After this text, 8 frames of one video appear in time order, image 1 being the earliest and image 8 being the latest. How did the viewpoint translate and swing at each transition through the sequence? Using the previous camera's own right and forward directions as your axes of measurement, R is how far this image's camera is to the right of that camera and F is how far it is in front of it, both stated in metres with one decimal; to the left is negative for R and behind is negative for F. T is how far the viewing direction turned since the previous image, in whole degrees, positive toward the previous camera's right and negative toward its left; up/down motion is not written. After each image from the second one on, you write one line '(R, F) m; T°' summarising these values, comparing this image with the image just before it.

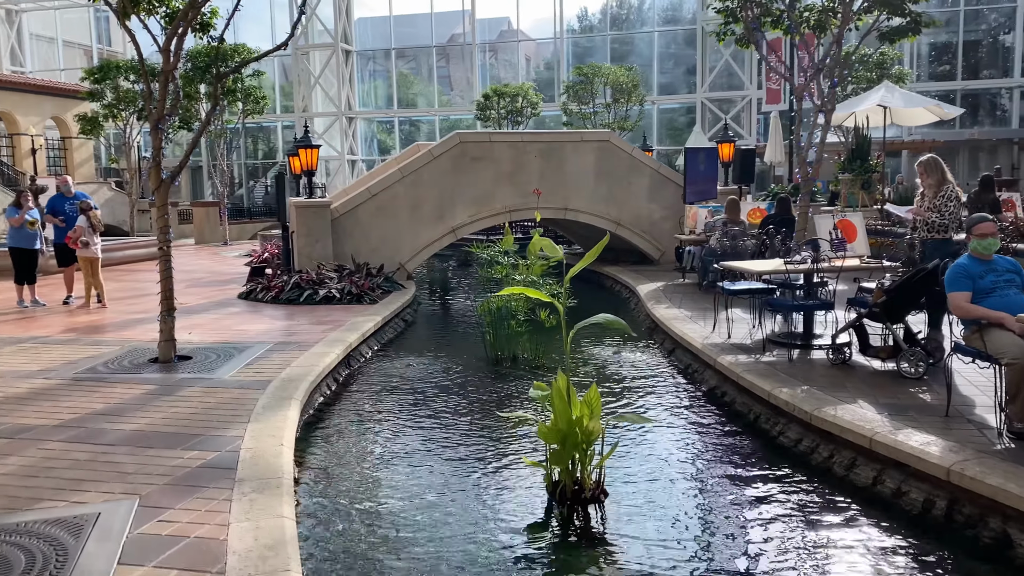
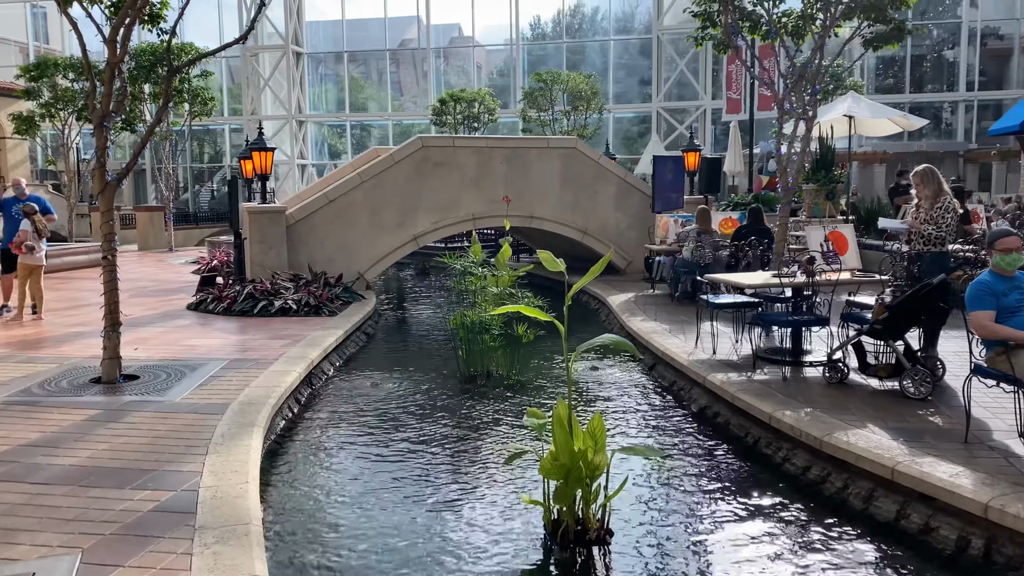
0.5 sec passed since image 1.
(-0.2, +0.5) m; +3°
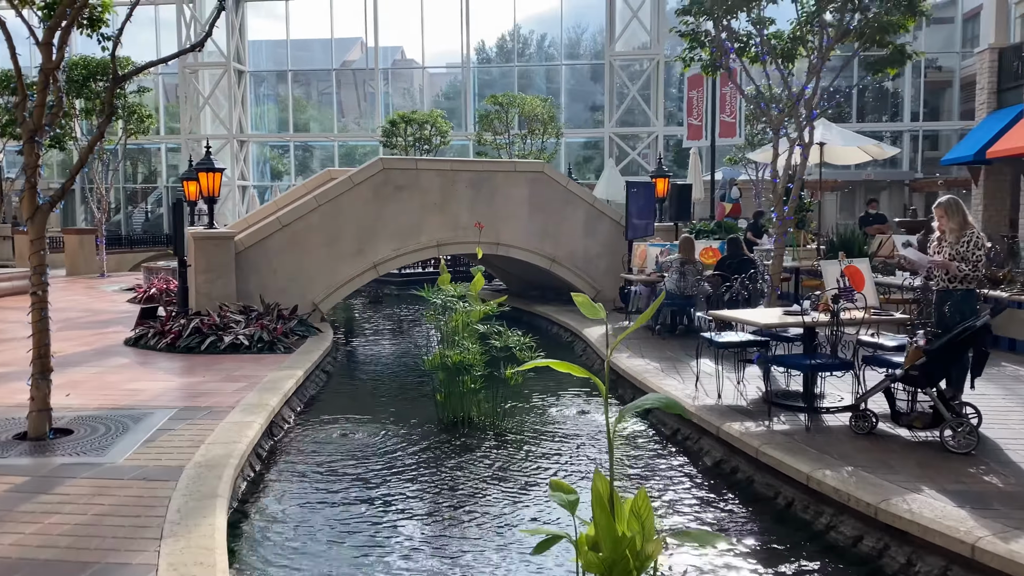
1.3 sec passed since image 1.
(-0.4, +0.7) m; +4°
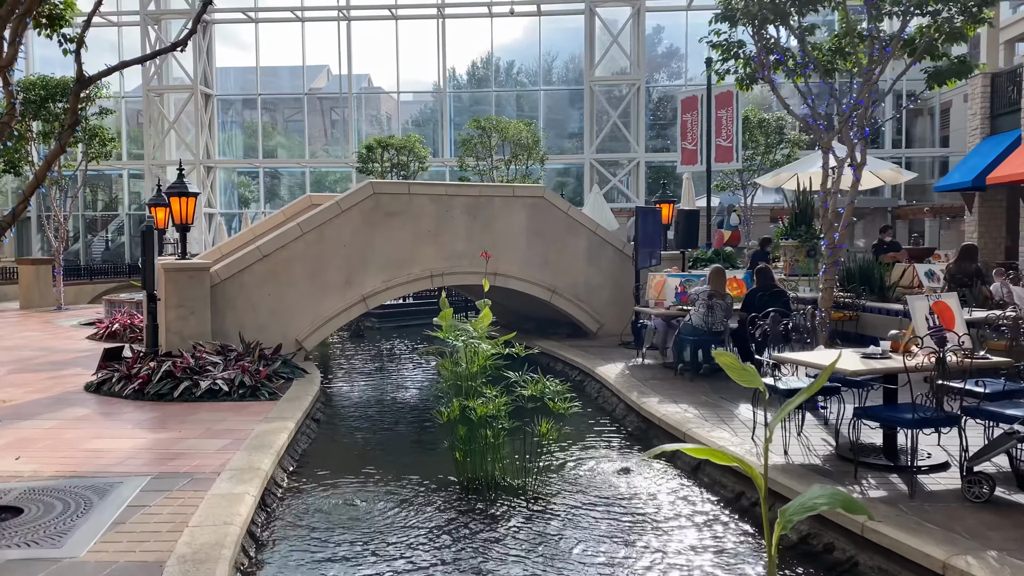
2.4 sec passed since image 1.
(-0.5, +1.0) m; +2°
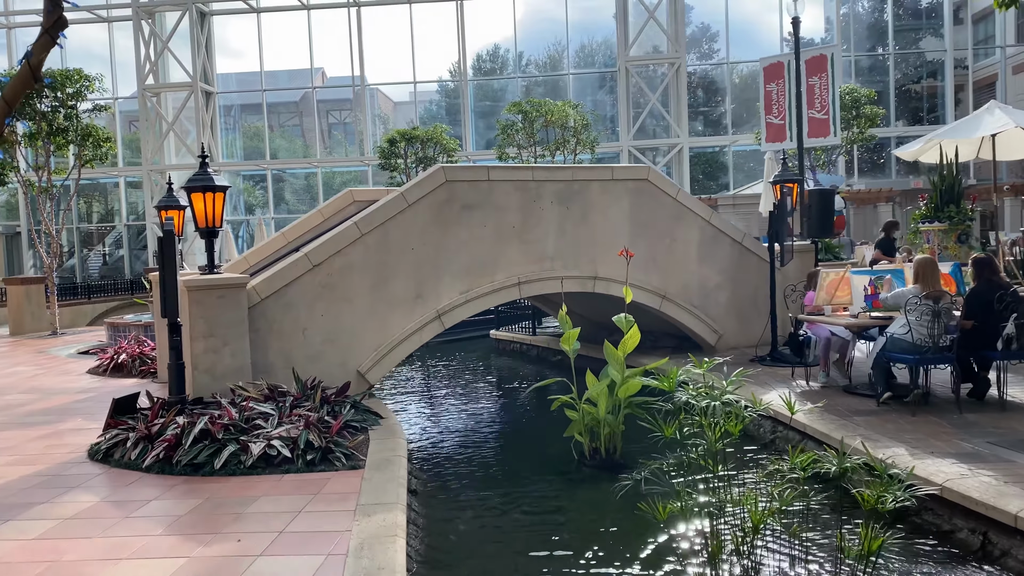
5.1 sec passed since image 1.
(-1.2, +2.5) m; 0°
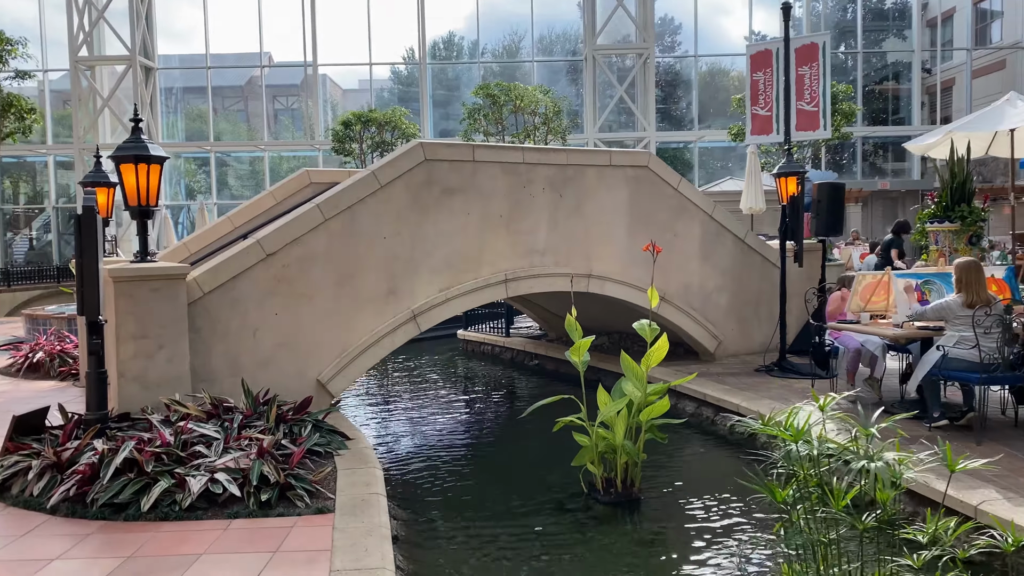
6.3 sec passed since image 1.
(-0.4, +1.2) m; +4°
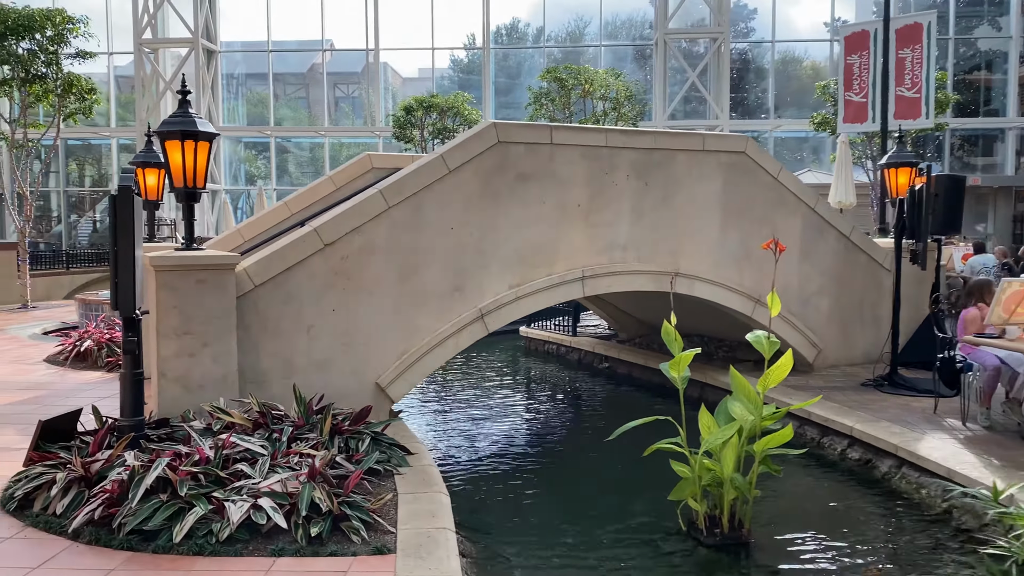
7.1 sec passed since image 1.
(-0.2, +0.8) m; -4°
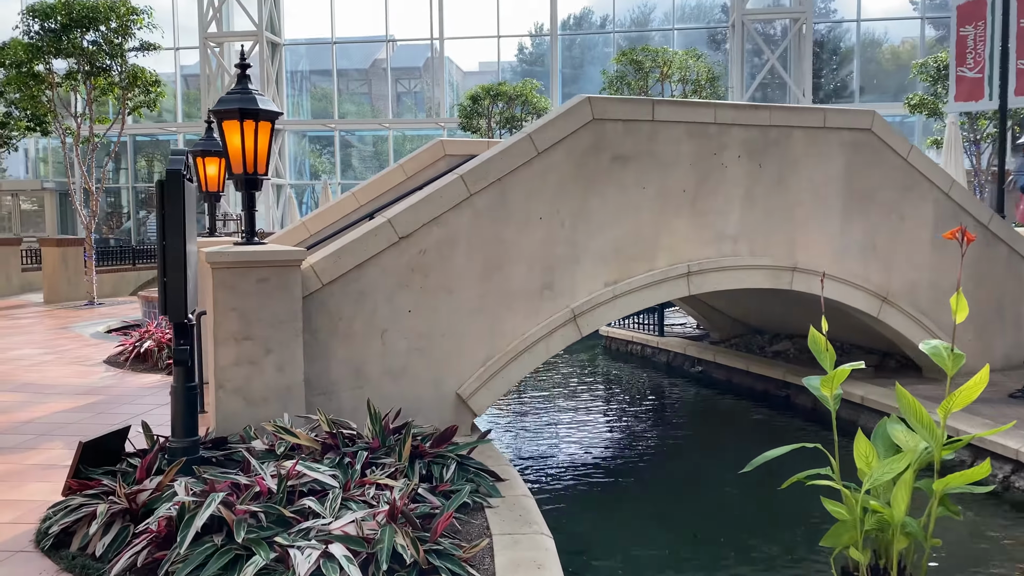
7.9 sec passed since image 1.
(-0.3, +0.8) m; -4°
